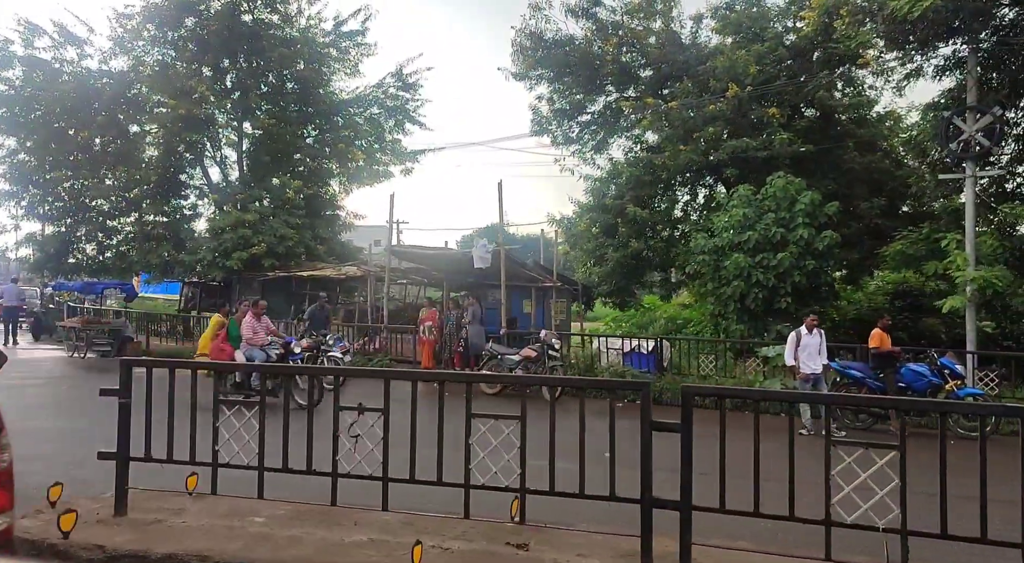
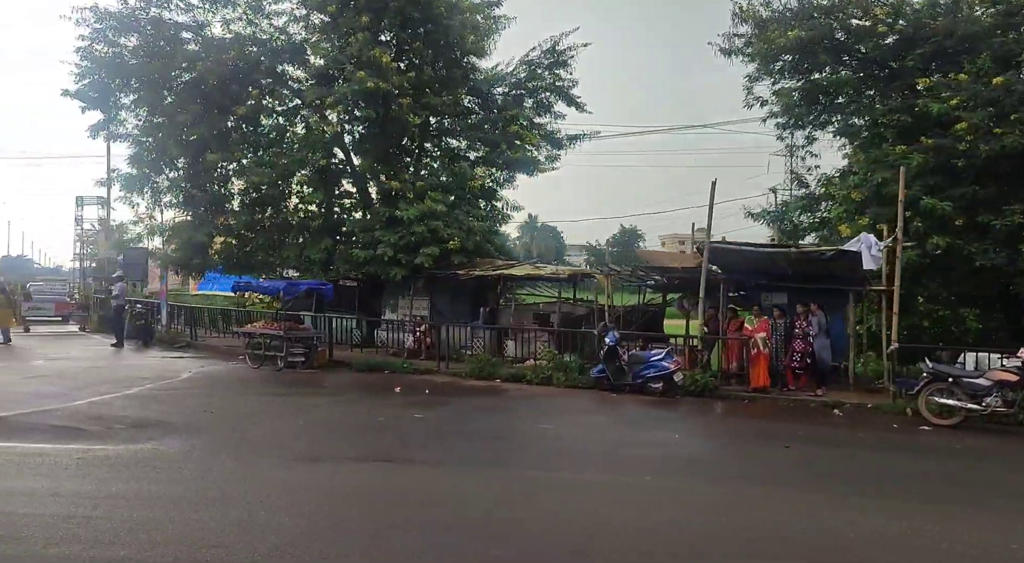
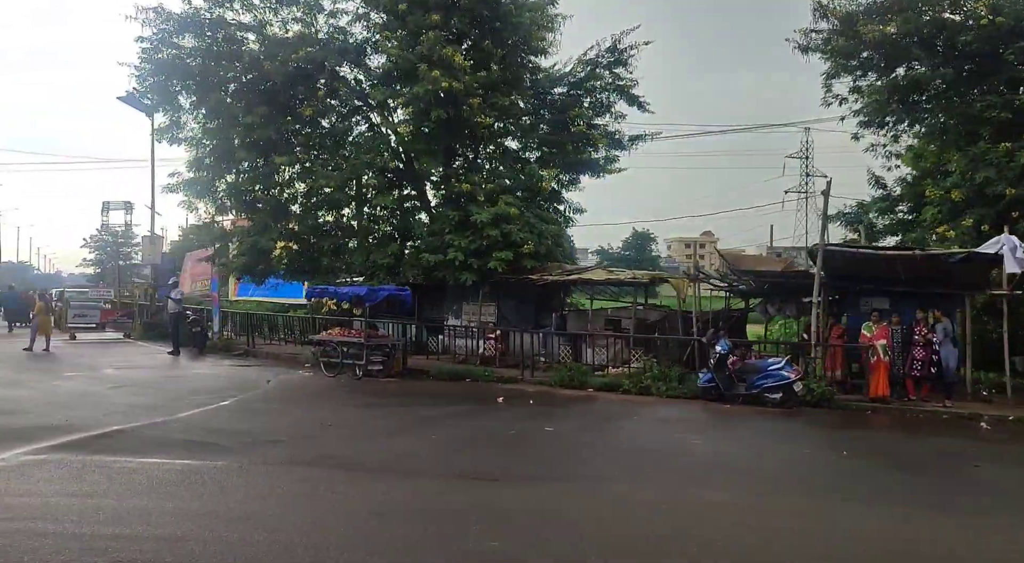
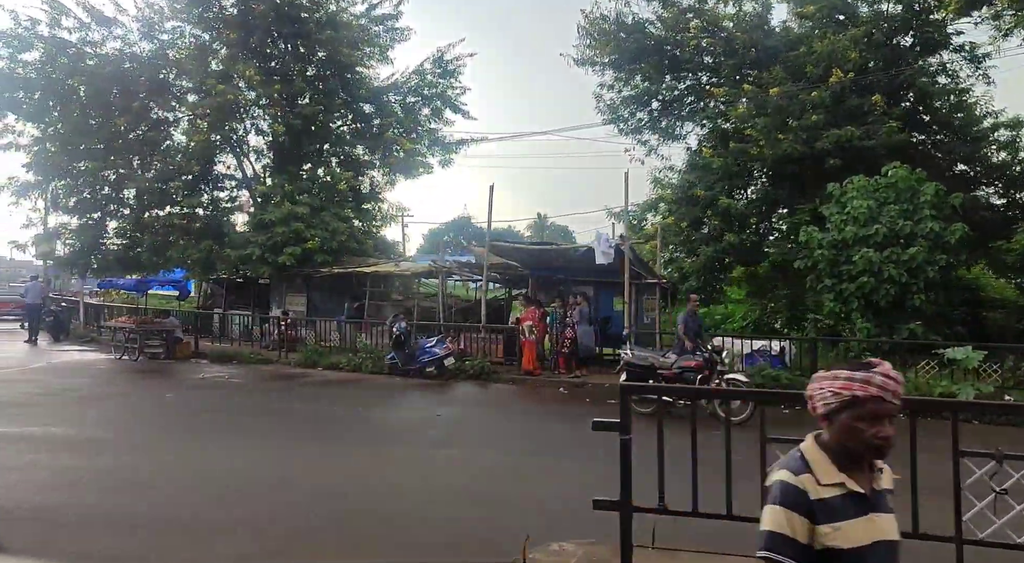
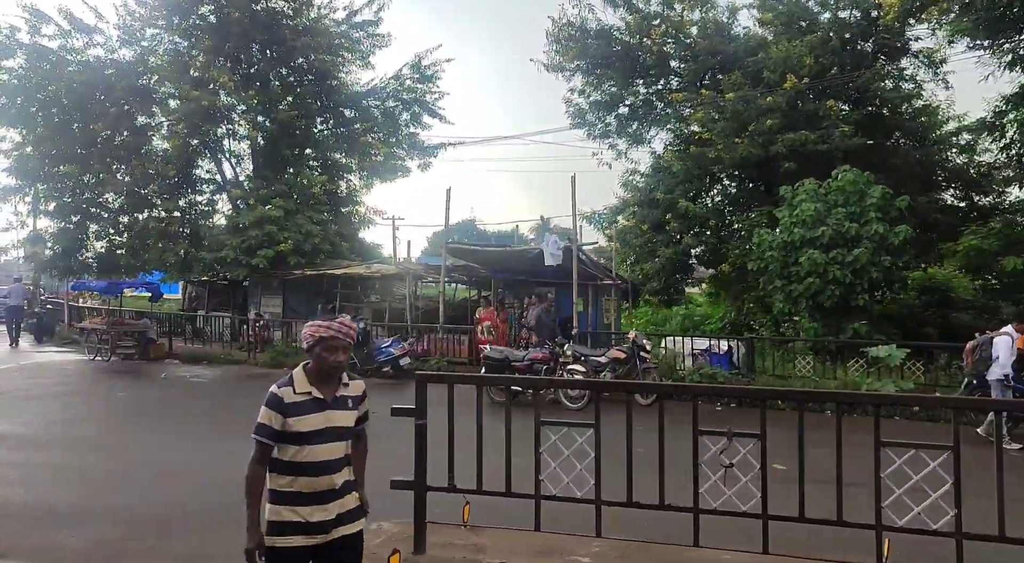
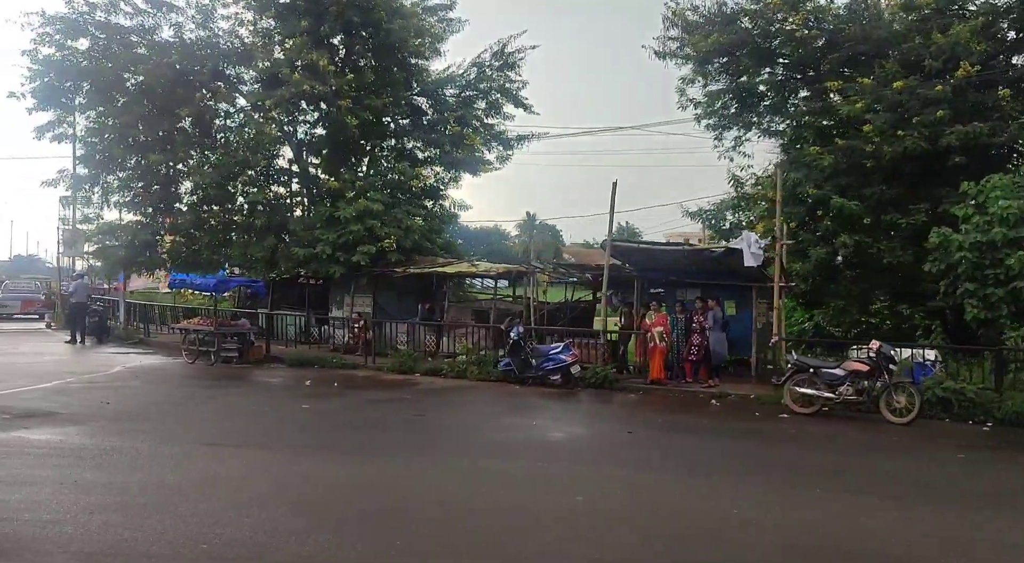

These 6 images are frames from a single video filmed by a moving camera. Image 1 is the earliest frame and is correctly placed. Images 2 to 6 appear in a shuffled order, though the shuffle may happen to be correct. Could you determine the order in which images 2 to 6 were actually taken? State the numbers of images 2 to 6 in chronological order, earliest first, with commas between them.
5, 4, 6, 2, 3
